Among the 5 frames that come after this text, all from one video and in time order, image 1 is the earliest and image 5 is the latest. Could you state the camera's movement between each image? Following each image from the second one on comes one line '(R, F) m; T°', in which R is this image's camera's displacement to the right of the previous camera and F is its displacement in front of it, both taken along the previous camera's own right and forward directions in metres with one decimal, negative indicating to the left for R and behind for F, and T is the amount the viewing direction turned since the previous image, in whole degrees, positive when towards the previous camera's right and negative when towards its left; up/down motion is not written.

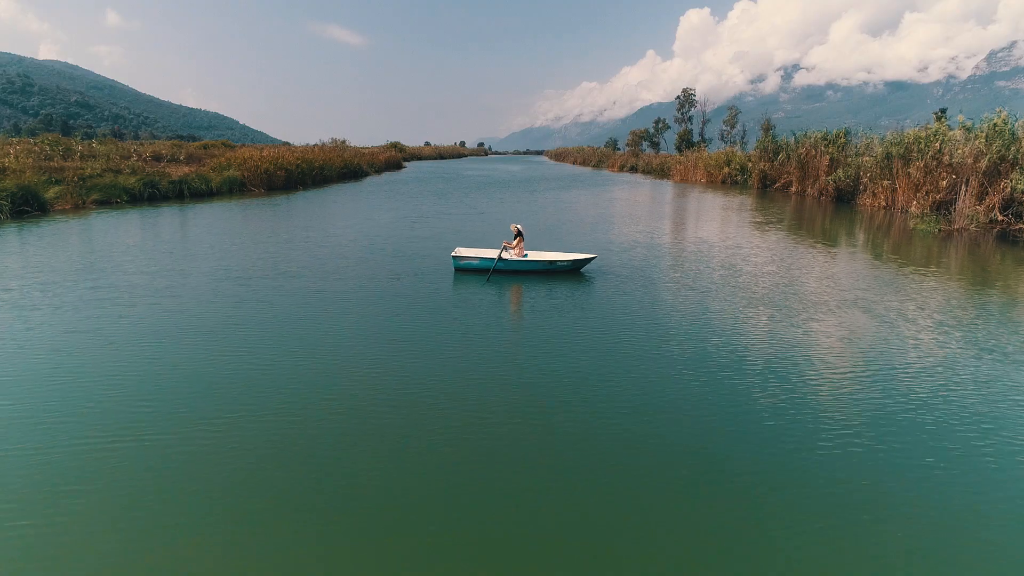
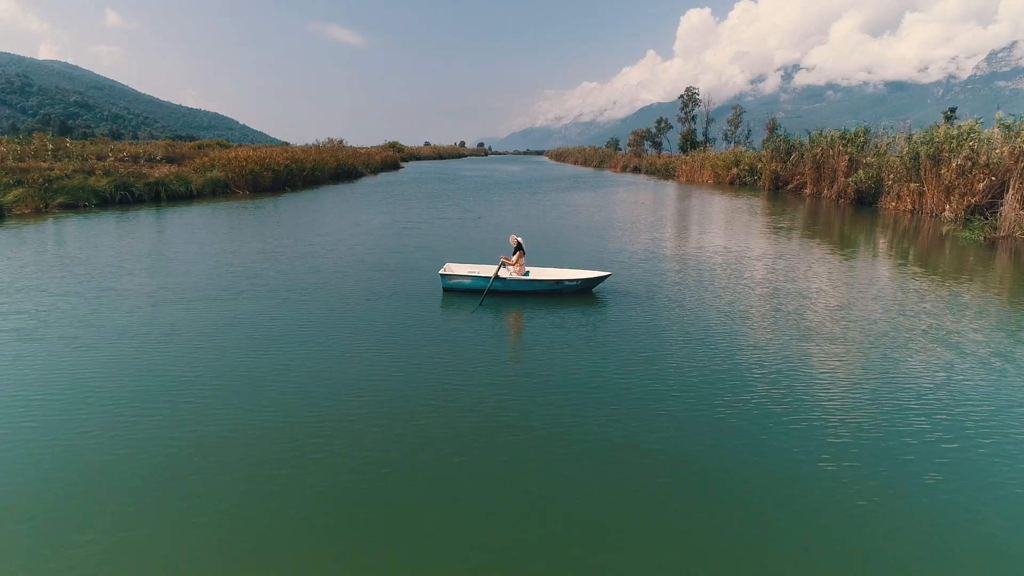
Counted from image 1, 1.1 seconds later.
(0.0, +1.9) m; 0°
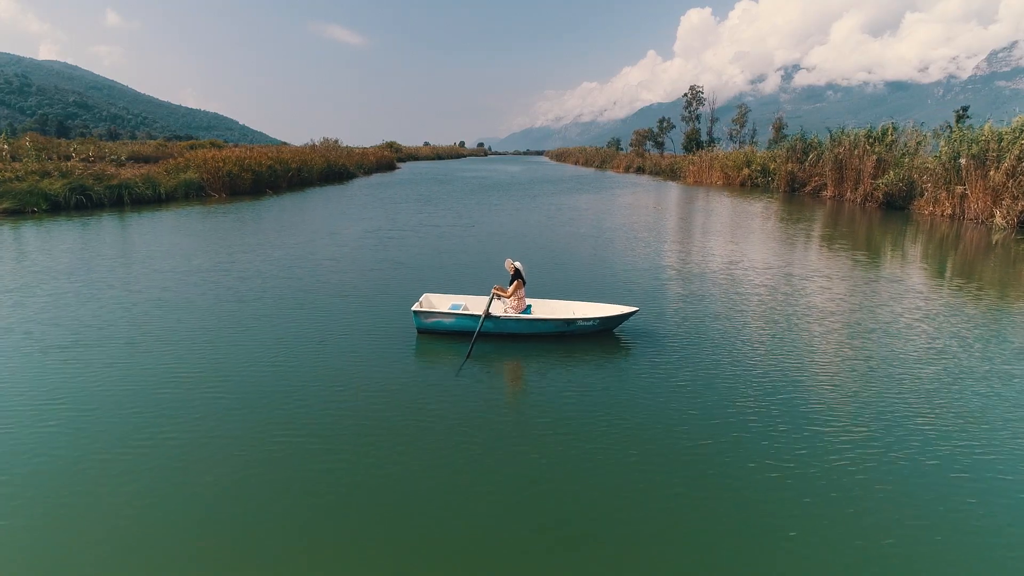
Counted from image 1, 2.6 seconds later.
(+0.1, +2.4) m; 0°
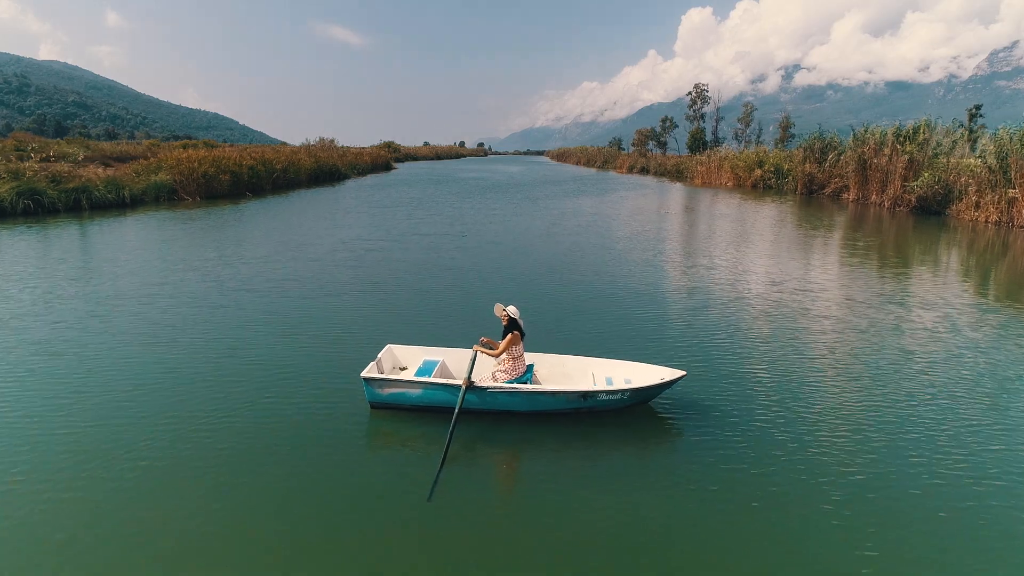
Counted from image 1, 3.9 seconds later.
(+0.1, +2.3) m; 0°
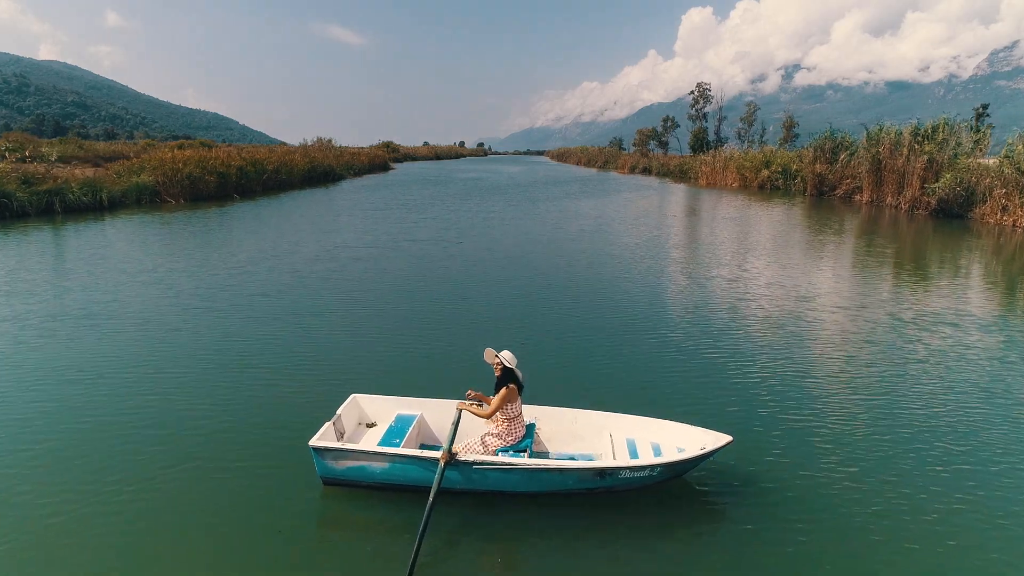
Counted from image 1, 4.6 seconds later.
(0.0, +1.2) m; 0°
